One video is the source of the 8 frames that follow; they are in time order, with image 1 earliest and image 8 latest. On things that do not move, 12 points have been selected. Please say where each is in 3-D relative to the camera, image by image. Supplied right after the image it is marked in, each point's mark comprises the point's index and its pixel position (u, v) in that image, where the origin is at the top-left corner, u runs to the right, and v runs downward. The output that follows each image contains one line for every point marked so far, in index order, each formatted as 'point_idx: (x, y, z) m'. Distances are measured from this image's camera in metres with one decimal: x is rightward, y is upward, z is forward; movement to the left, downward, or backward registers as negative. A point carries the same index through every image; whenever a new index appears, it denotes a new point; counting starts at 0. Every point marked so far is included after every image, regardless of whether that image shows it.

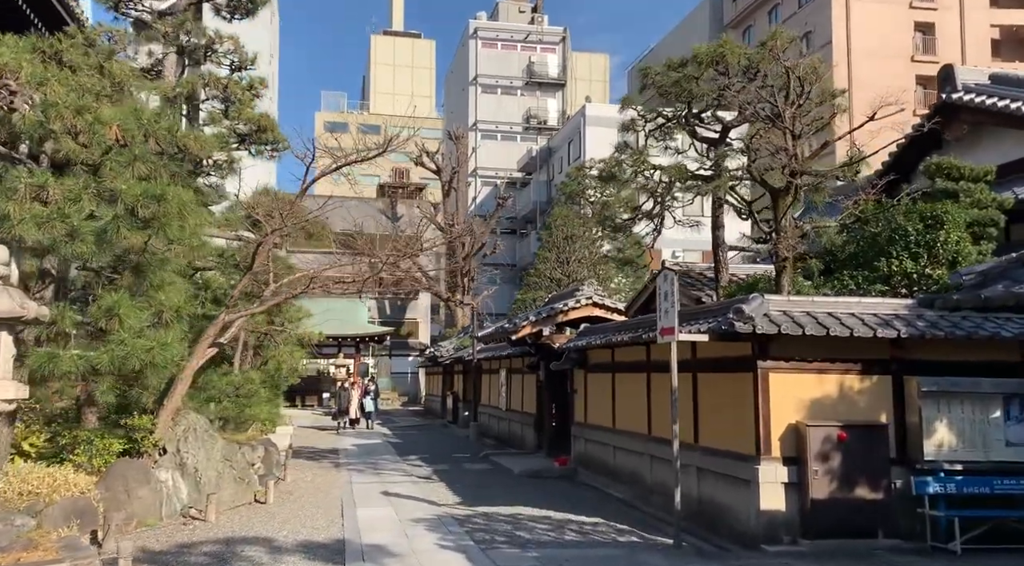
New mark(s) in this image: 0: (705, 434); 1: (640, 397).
0: (+2.5, -2.0, +9.9) m
1: (+2.0, -1.8, +12.1) m
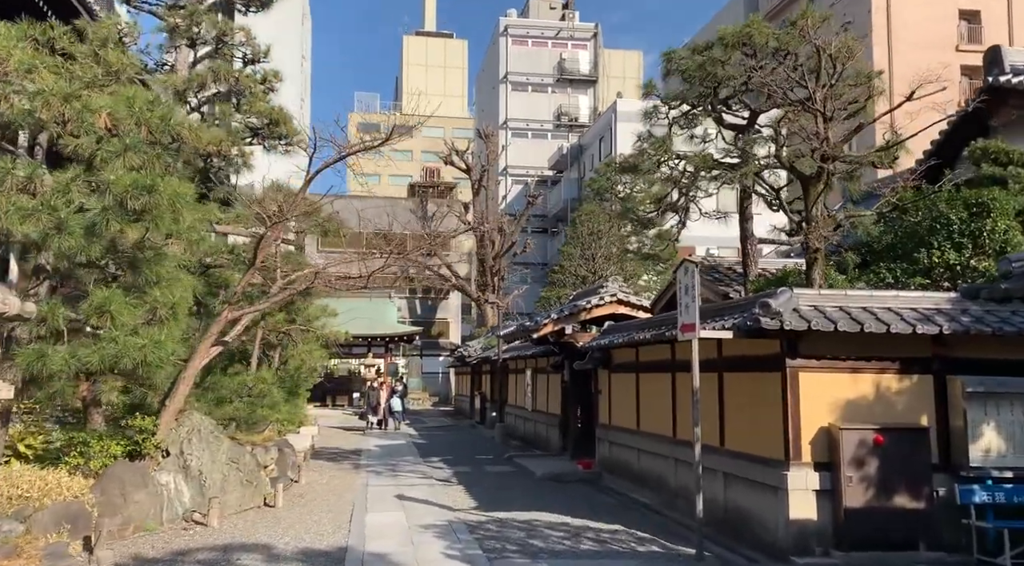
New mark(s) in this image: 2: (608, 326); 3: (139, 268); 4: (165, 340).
0: (+2.7, -1.9, +9.3) m
1: (+2.3, -1.8, +11.5) m
2: (+1.8, -0.8, +14.1) m
3: (-3.9, +0.2, +7.8) m
4: (-3.4, -0.6, +7.4) m
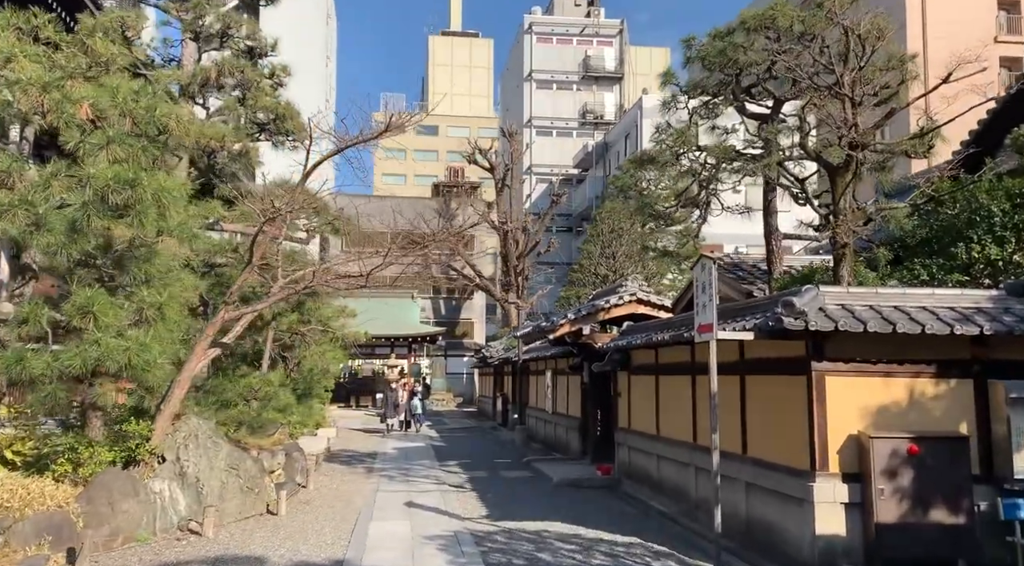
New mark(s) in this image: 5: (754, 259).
0: (+2.8, -1.9, +8.8) m
1: (+2.5, -1.7, +11.0) m
2: (+2.1, -0.8, +13.5) m
3: (-3.8, +0.2, +7.5) m
4: (-3.4, -0.6, +7.1) m
5: (+4.4, +0.4, +13.7) m
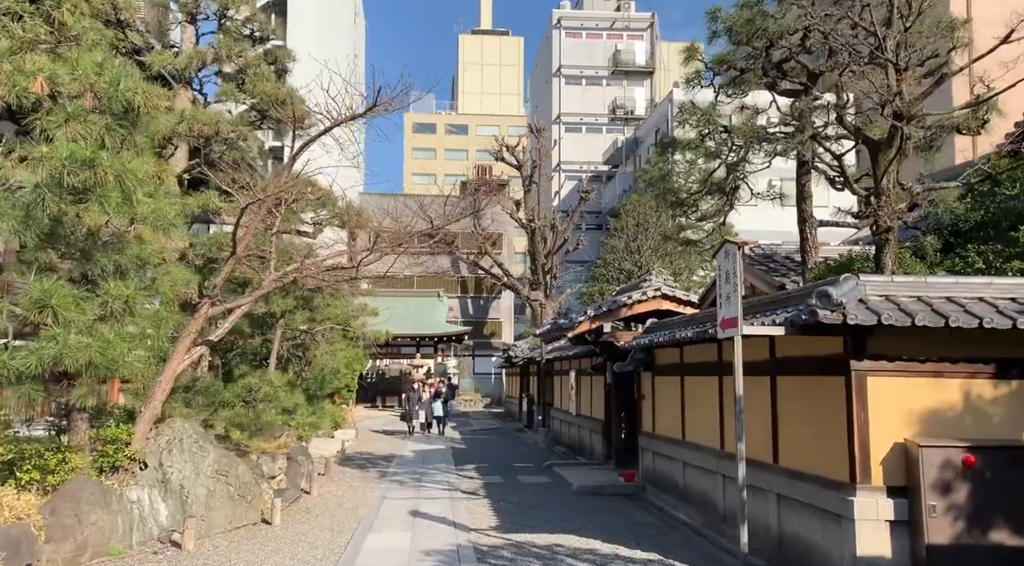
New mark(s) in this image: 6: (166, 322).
0: (+2.9, -1.8, +7.9) m
1: (+2.6, -1.6, +10.1) m
2: (+2.4, -0.7, +12.7) m
3: (-3.8, +0.2, +6.9) m
4: (-3.4, -0.5, +6.5) m
5: (+4.6, +0.5, +12.7) m
6: (-3.7, -0.4, +8.1) m
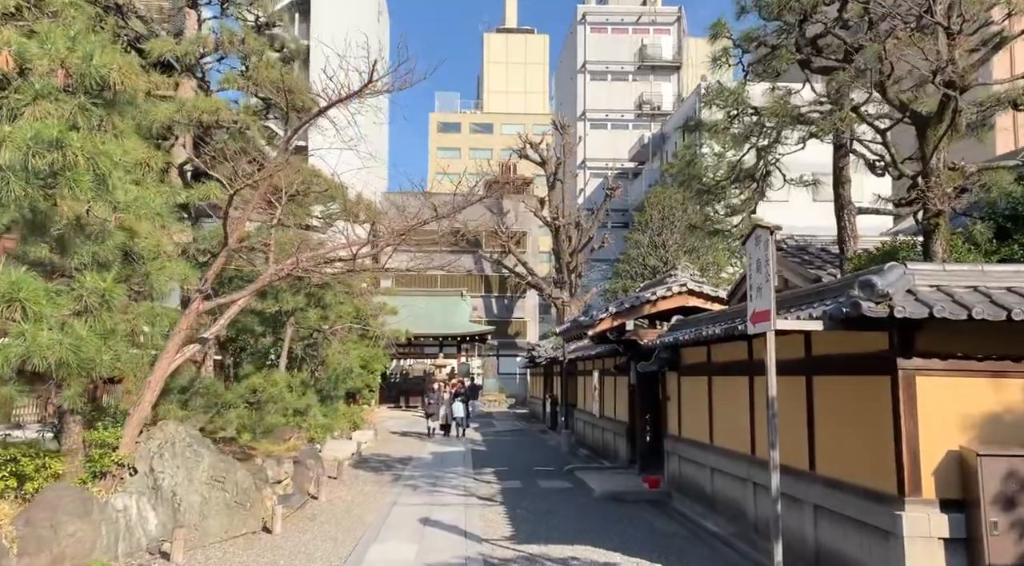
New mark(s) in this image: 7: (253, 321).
0: (+3.0, -1.7, +7.2) m
1: (+2.8, -1.5, +9.4) m
2: (+2.6, -0.6, +12.0) m
3: (-3.8, +0.3, +6.4) m
4: (-3.4, -0.4, +6.0) m
5: (+4.9, +0.6, +11.9) m
6: (-3.6, -0.4, +7.7) m
7: (-4.6, -0.7, +13.4) m
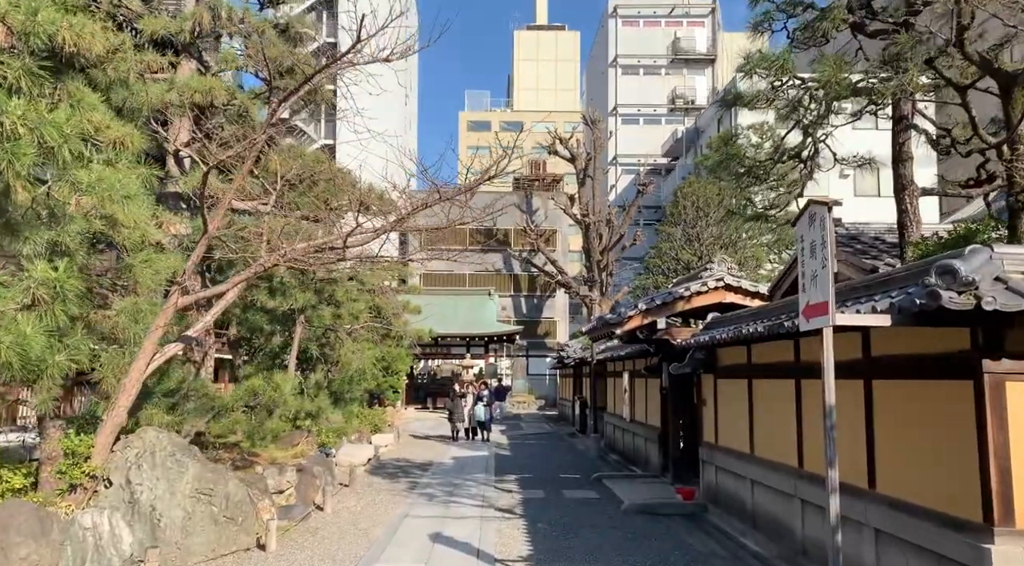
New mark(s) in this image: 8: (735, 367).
0: (+3.1, -1.6, +6.2) m
1: (+3.0, -1.5, +8.4) m
2: (+2.9, -0.5, +11.0) m
3: (-3.7, +0.4, +5.7) m
4: (-3.3, -0.4, +5.3) m
5: (+5.2, +0.7, +10.8) m
6: (-3.5, -0.3, +6.9) m
7: (-4.2, -0.6, +12.7) m
8: (+3.0, -1.1, +10.2) m
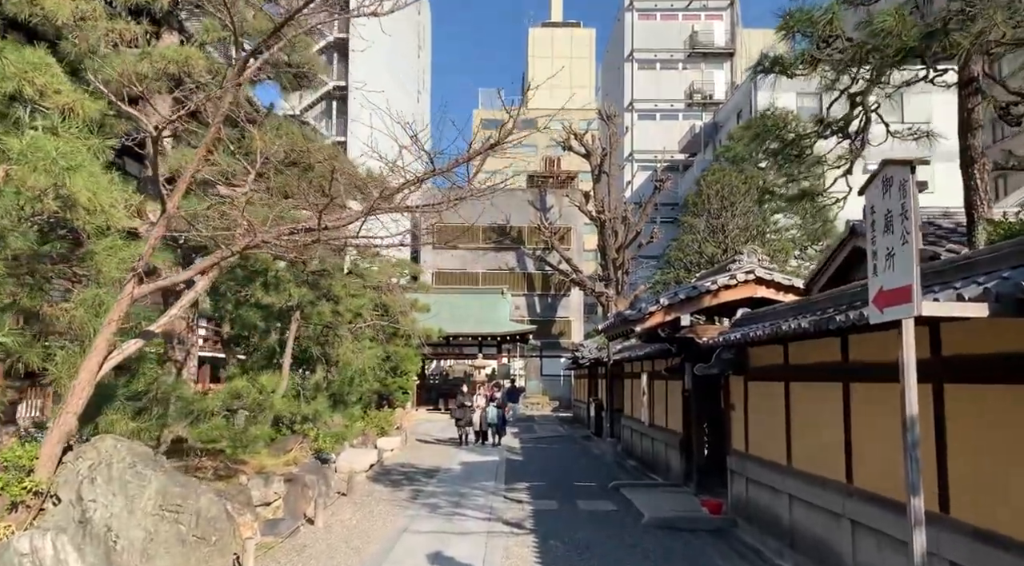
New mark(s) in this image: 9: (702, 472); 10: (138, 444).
0: (+3.1, -1.5, +5.1) m
1: (+3.1, -1.4, +7.4) m
2: (+3.1, -0.4, +10.0) m
3: (-3.7, +0.5, +4.8) m
4: (-3.3, -0.3, +4.4) m
5: (+5.3, +0.8, +9.8) m
6: (-3.4, -0.2, +6.0) m
7: (-4.0, -0.5, +11.8) m
8: (+3.1, -1.0, +9.2) m
9: (+3.1, -3.1, +12.4) m
10: (-3.4, -1.4, +6.8) m
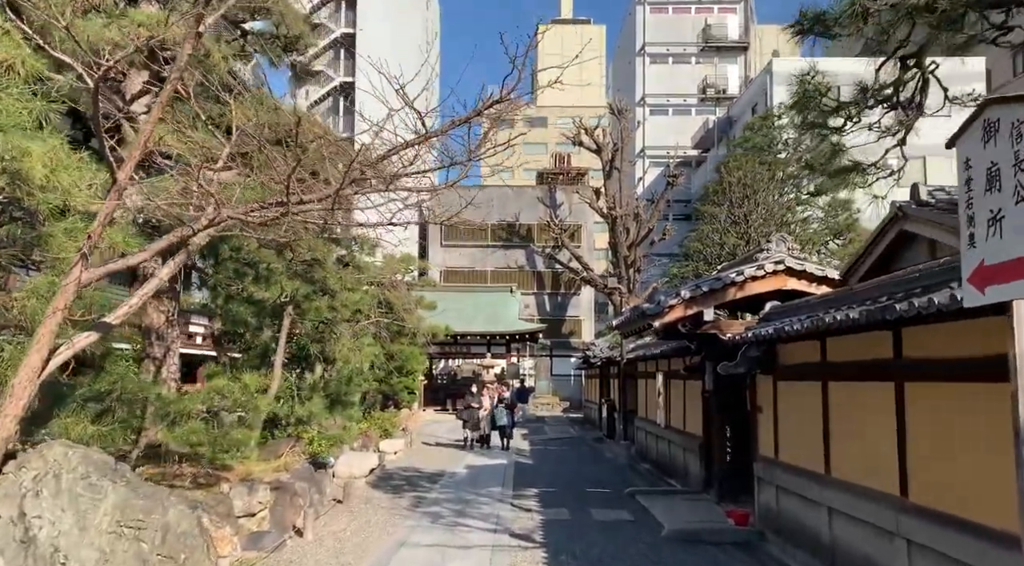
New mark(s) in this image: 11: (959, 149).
0: (+3.1, -1.4, +4.3) m
1: (+3.2, -1.2, +6.5) m
2: (+3.2, -0.3, +9.1) m
3: (-3.6, +0.6, +4.0) m
4: (-3.3, -0.1, +3.6) m
5: (+5.4, +0.9, +8.9) m
6: (-3.4, -0.1, +5.3) m
7: (-3.9, -0.4, +11.0) m
8: (+3.2, -0.9, +8.3) m
9: (+3.2, -3.0, +11.5) m
10: (-3.3, -1.3, +6.0) m
11: (+2.1, +0.6, +3.5) m
